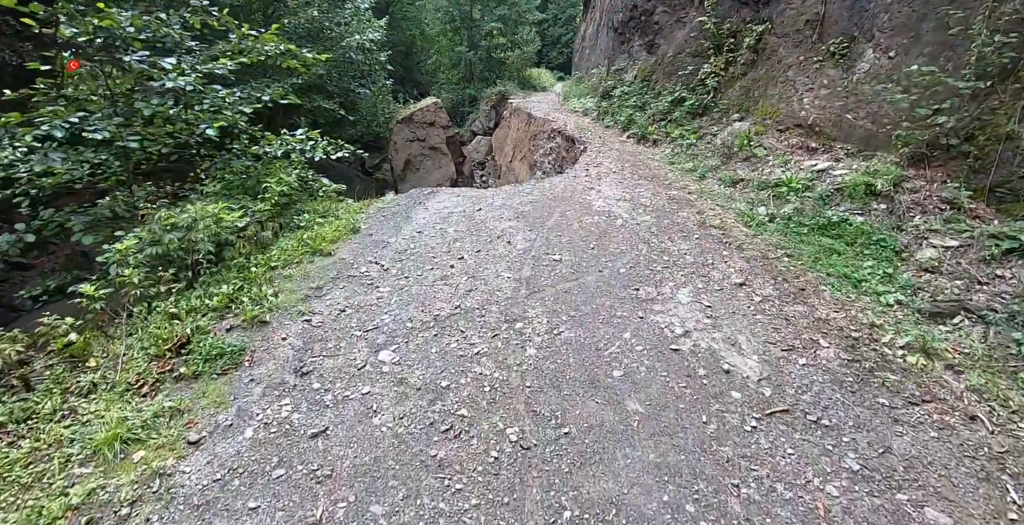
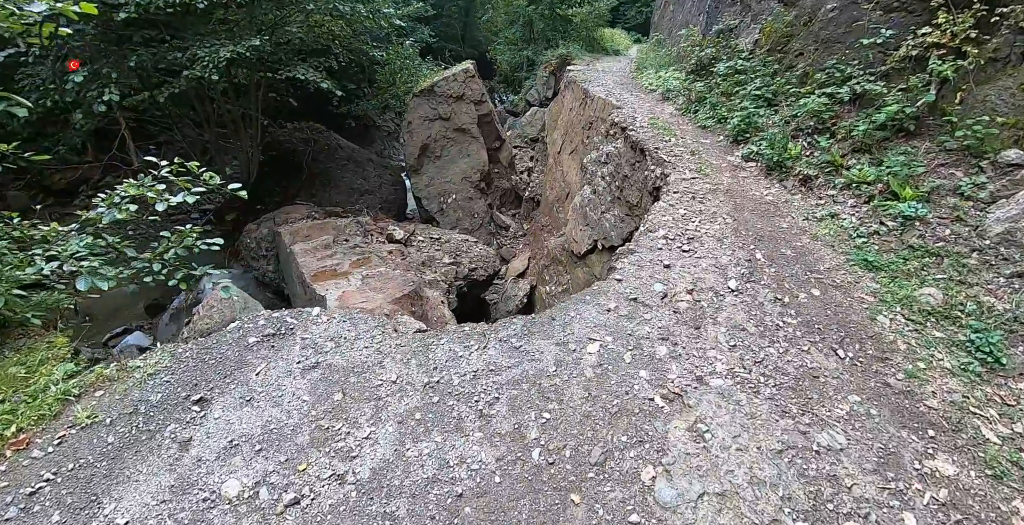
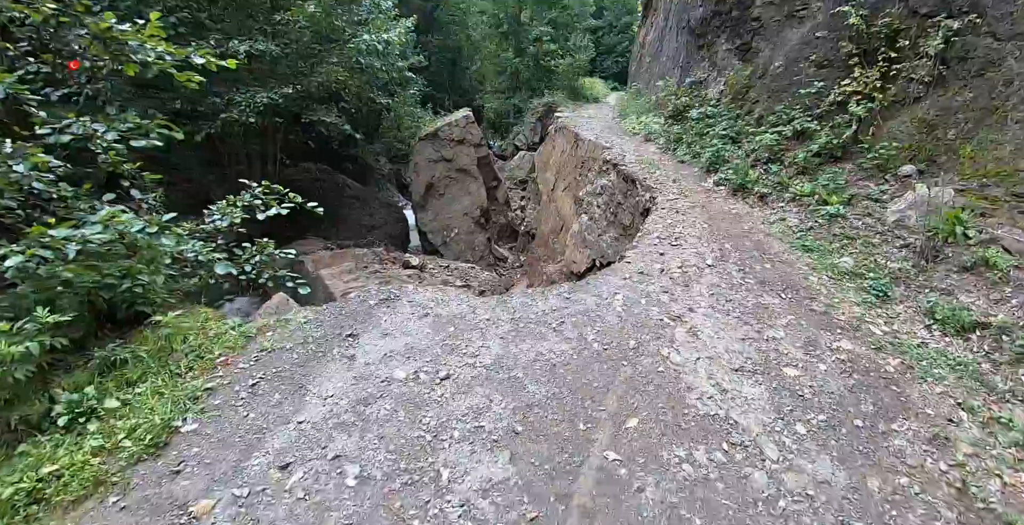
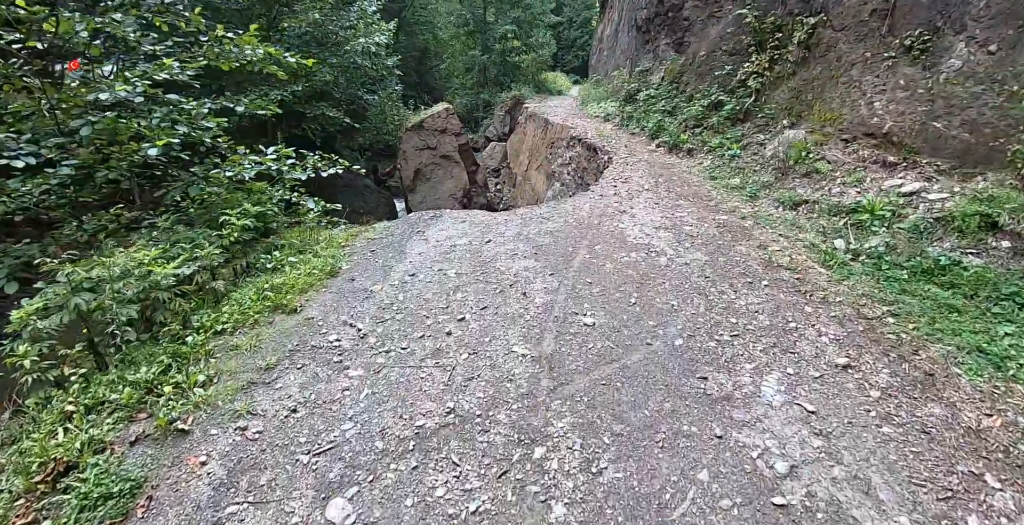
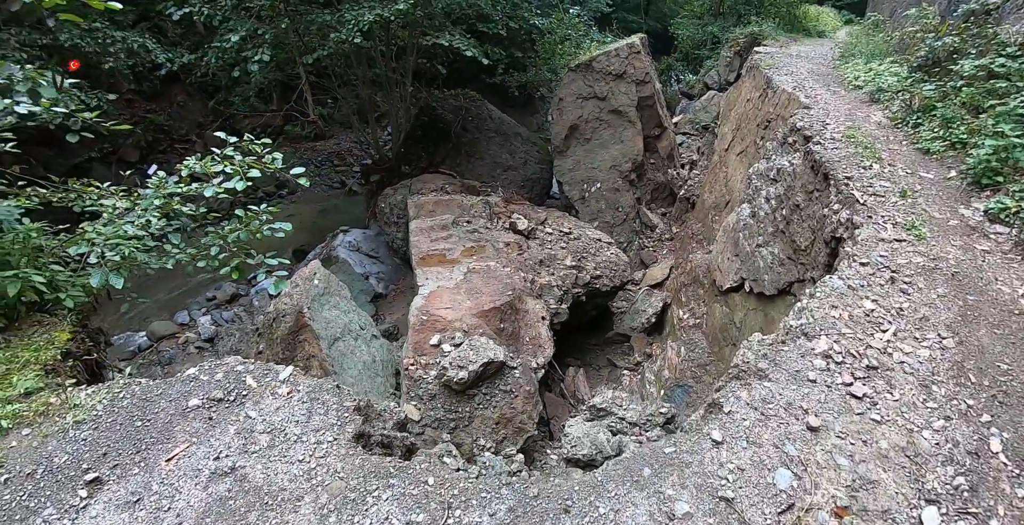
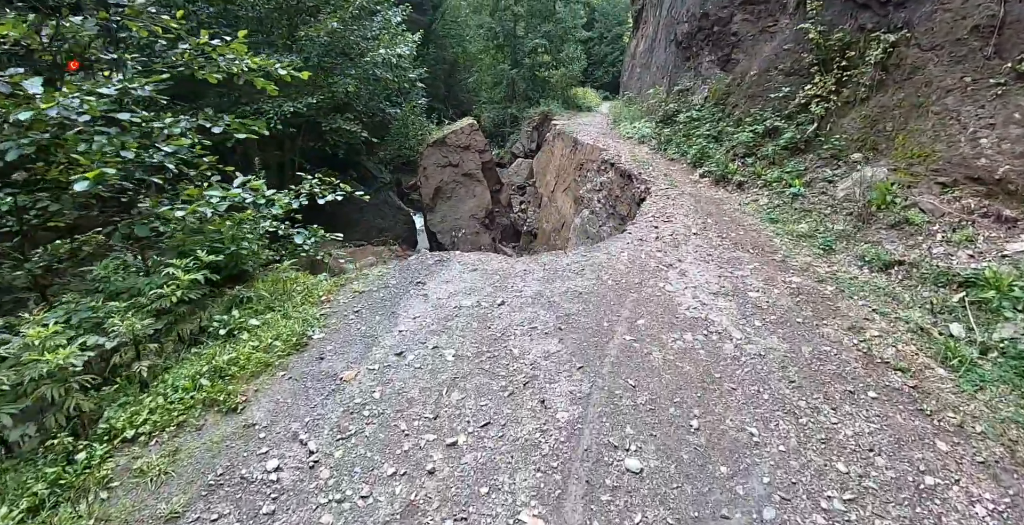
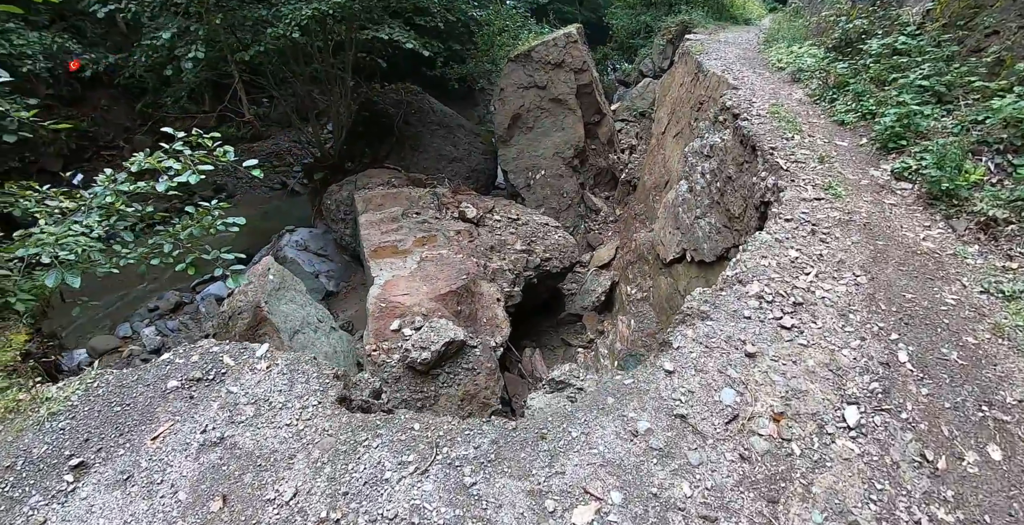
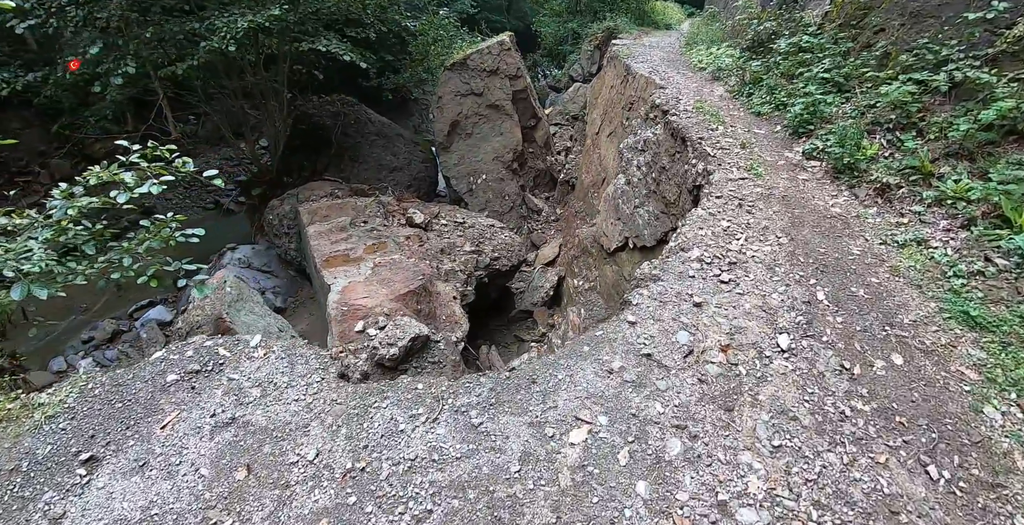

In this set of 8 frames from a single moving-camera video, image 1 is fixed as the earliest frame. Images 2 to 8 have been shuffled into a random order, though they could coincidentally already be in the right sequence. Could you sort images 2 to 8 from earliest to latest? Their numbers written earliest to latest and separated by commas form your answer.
4, 6, 3, 2, 8, 7, 5
